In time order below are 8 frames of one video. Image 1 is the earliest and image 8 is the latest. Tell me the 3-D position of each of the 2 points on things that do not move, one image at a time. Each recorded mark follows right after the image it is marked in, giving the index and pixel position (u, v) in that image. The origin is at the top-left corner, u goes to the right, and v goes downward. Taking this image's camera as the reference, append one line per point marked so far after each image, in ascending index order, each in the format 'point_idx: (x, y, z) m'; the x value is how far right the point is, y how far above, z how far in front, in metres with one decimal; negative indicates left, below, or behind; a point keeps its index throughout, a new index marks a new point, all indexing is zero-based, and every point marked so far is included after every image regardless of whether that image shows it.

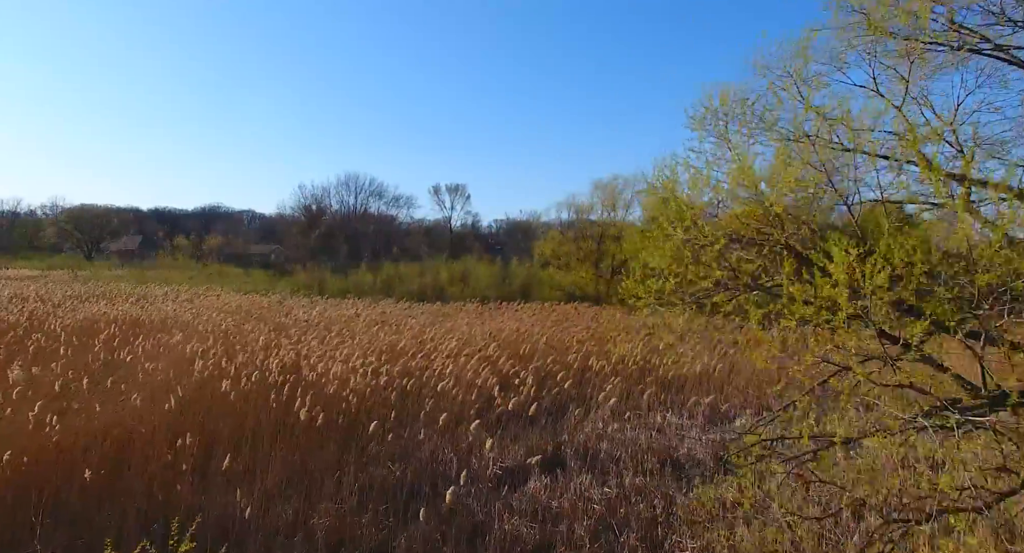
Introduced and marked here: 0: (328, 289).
0: (-5.3, -0.3, +18.9) m
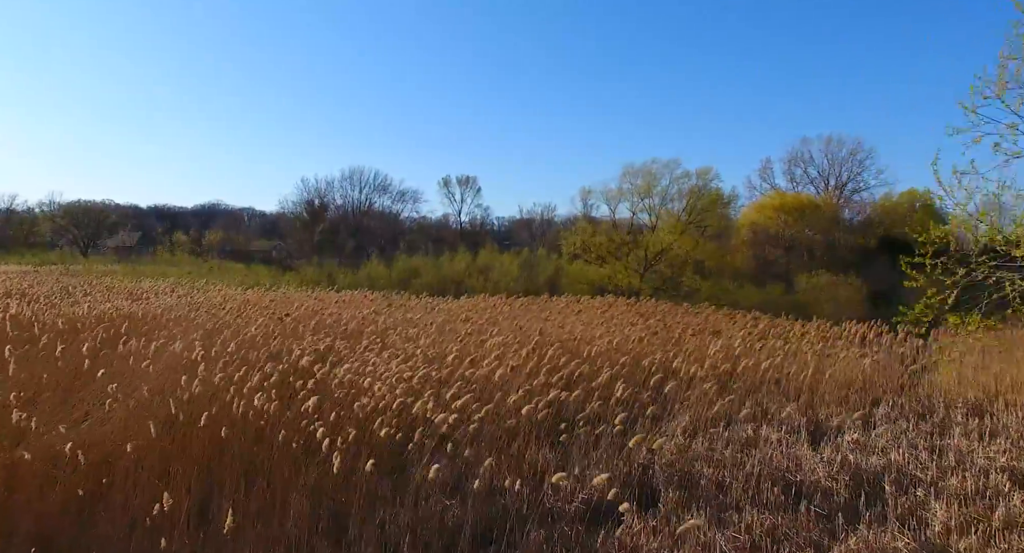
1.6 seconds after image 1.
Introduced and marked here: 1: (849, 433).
0: (-4.6, -0.2, +17.5) m
1: (+3.5, -1.6, +6.8) m
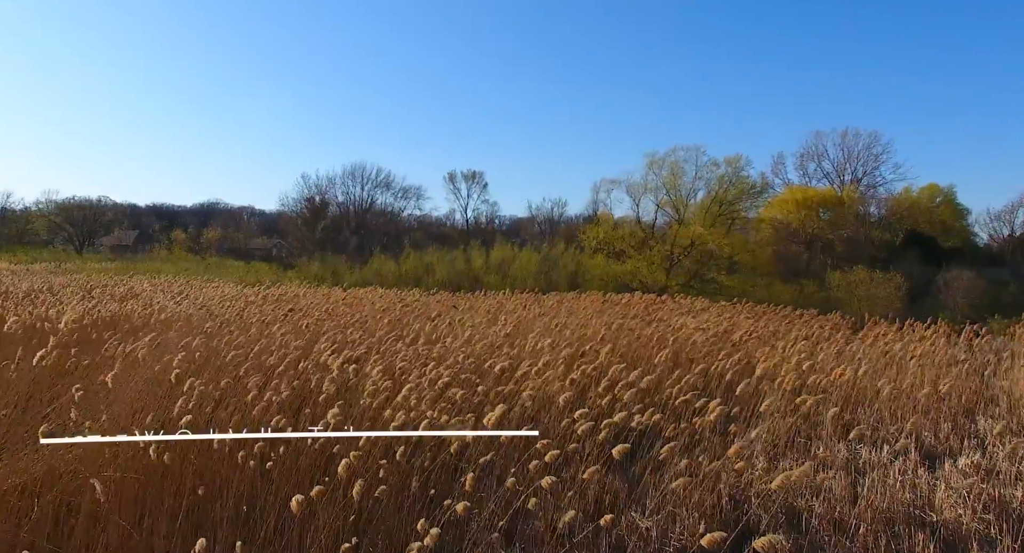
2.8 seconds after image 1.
0: (-4.2, -0.1, +16.4) m
1: (+4.0, -1.6, +5.7) m
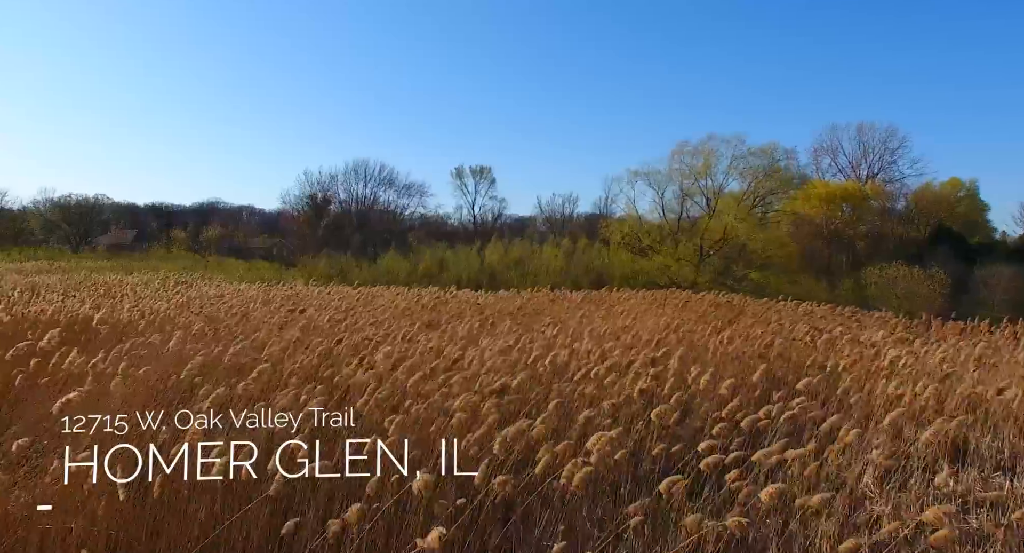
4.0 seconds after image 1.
0: (-3.7, 0.0, +15.4) m
1: (+4.5, -1.5, +4.7) m
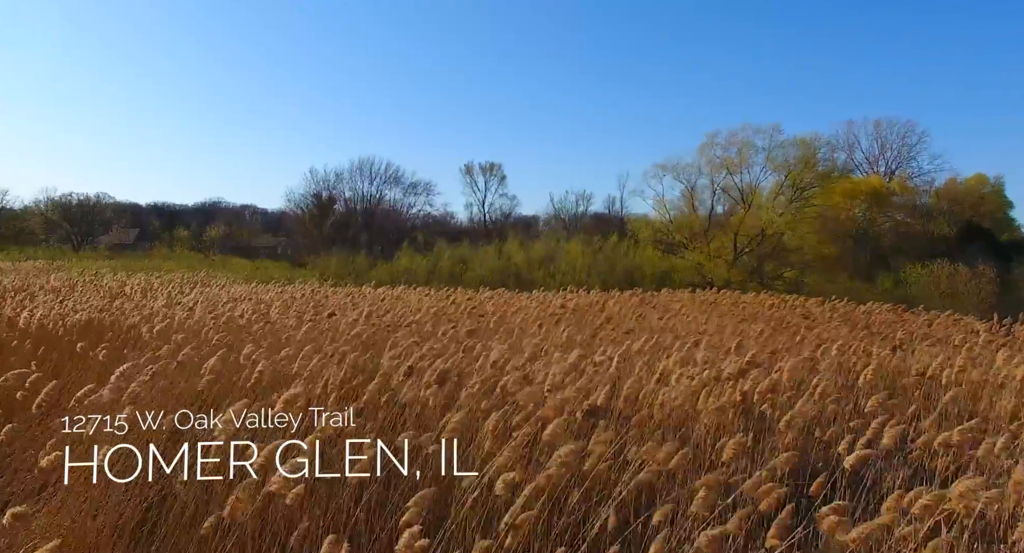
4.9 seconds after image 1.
0: (-3.2, 0.0, +14.6) m
1: (+5.0, -1.5, +3.8) m
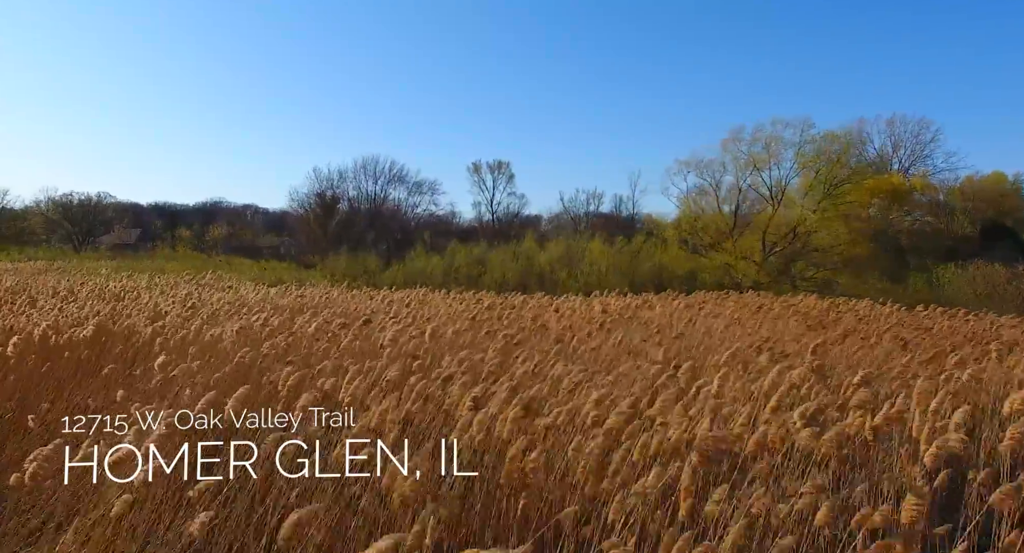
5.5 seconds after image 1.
0: (-2.7, 0.0, +14.0) m
1: (+5.4, -1.5, +3.2) m
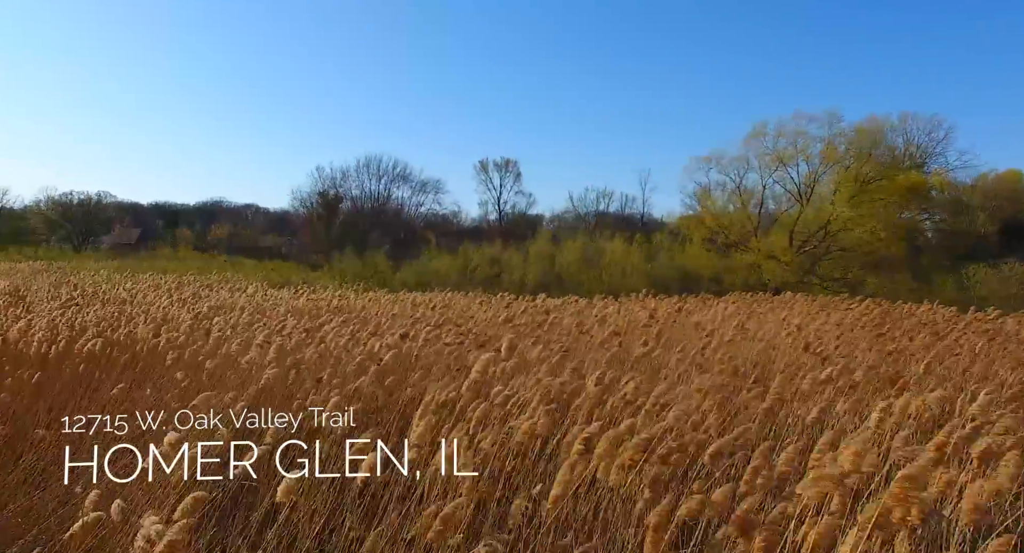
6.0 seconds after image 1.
0: (-2.4, 0.0, +13.4) m
1: (+5.8, -1.5, +2.7) m
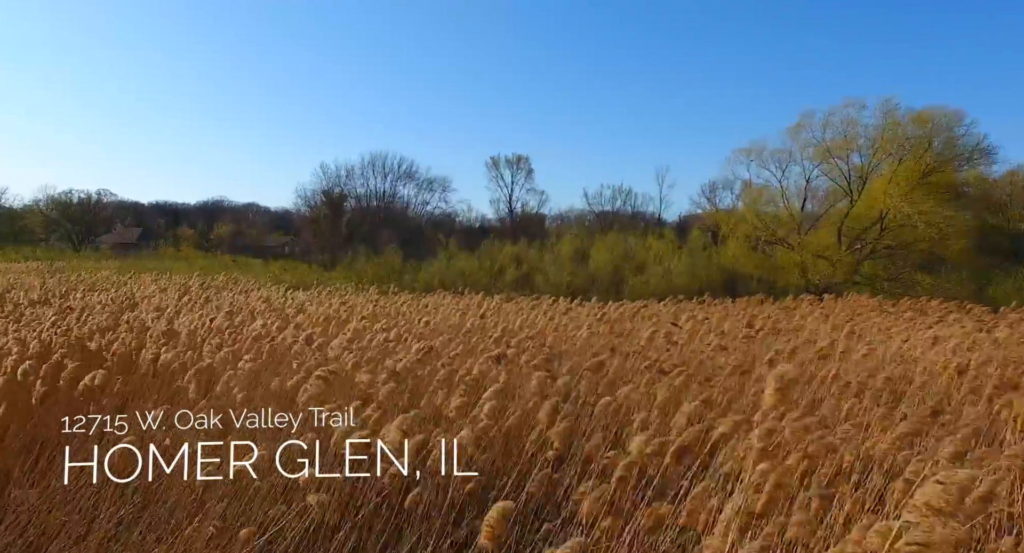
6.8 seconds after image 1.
0: (-1.8, -0.1, +12.5) m
1: (+6.4, -1.5, +1.8) m
